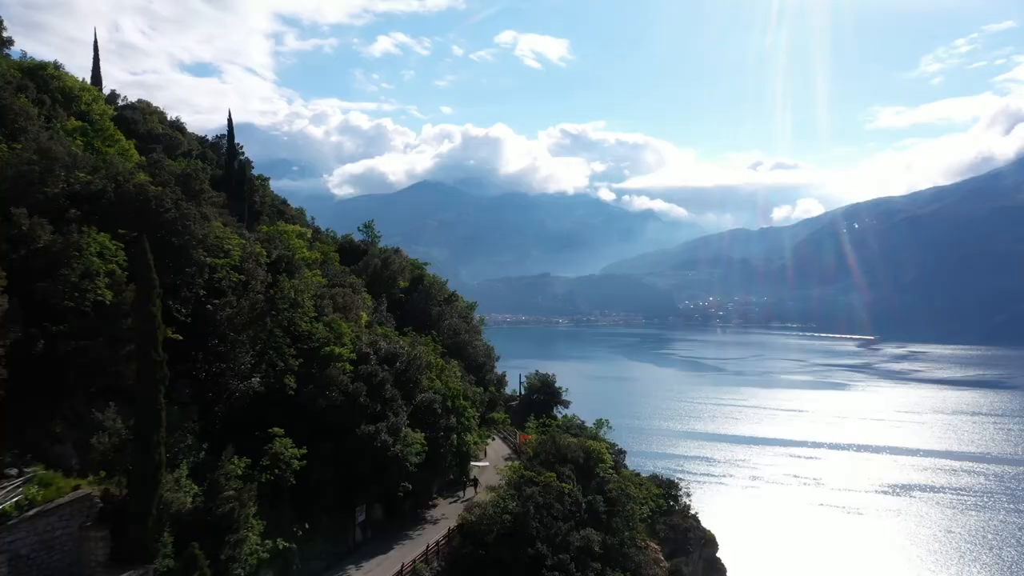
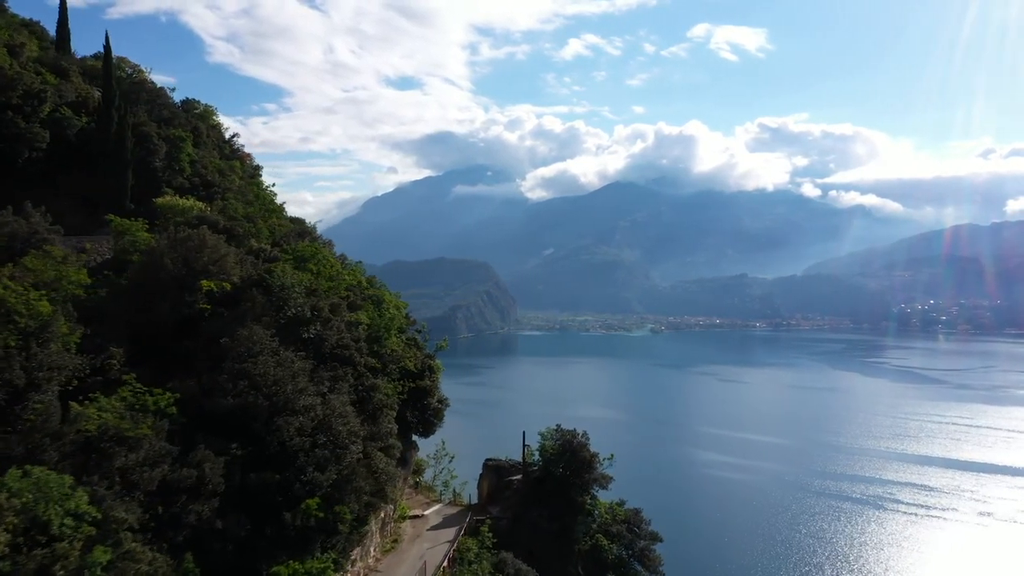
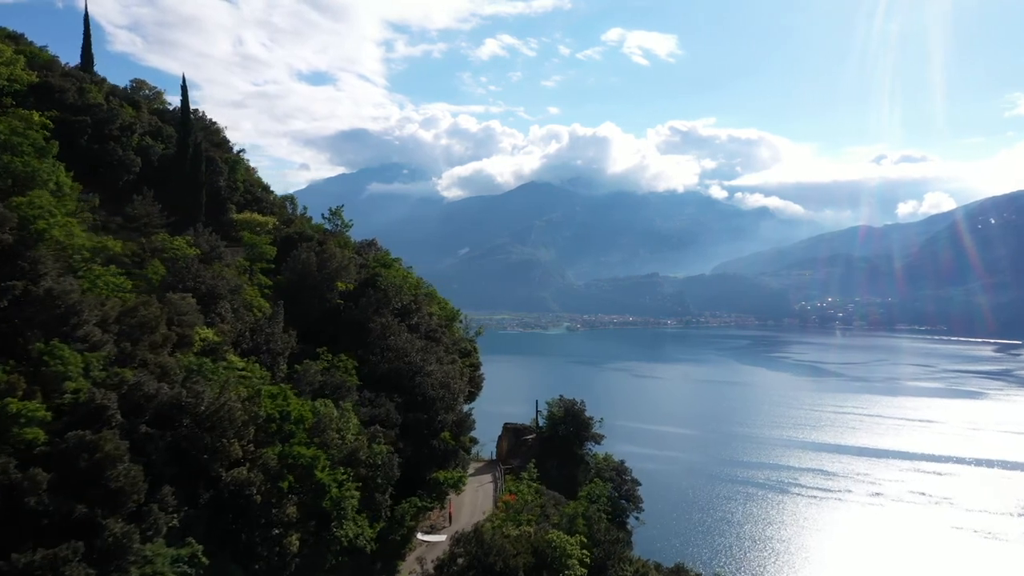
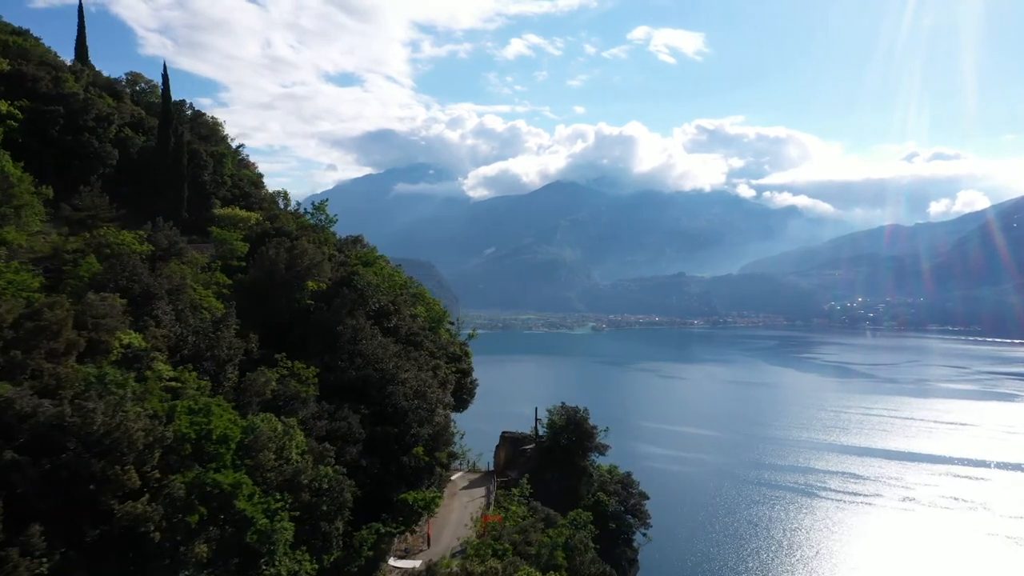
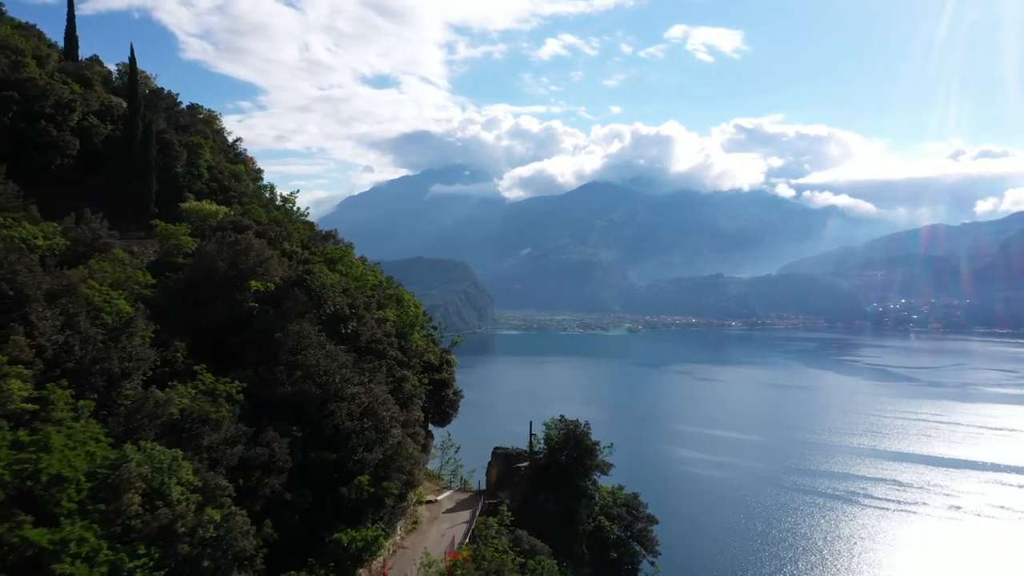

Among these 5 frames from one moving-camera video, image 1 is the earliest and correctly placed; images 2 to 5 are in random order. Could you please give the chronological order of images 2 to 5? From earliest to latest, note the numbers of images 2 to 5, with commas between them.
3, 4, 5, 2
